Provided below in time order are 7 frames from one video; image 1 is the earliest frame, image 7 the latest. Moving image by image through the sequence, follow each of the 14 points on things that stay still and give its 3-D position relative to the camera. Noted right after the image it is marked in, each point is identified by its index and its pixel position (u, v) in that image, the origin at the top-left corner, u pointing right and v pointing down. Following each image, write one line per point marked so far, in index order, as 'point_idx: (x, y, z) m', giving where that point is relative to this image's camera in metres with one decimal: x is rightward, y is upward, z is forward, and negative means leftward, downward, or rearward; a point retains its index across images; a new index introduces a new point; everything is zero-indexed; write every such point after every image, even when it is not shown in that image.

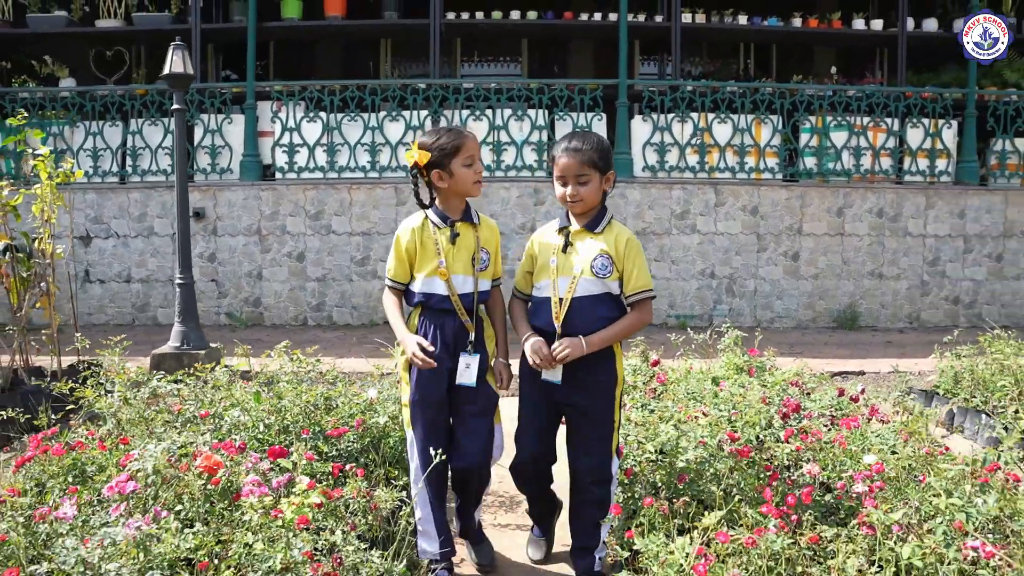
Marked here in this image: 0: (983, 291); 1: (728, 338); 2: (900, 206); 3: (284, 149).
0: (+4.4, 0.0, +8.1) m
1: (+1.2, -0.3, +5.0) m
2: (+3.5, +0.7, +8.0) m
3: (-2.0, +1.2, +7.8) m
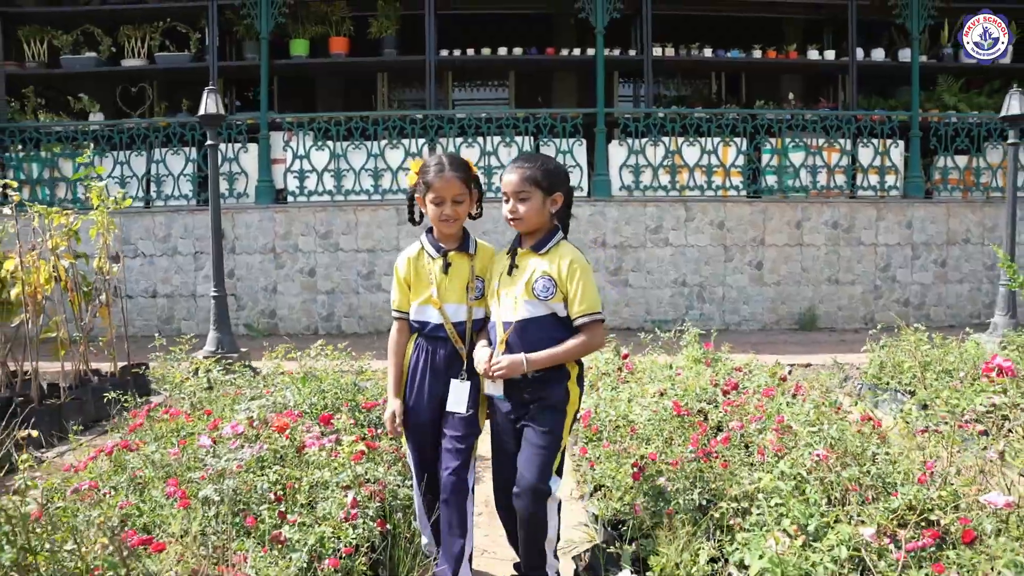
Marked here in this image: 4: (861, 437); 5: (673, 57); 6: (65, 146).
0: (+4.3, -0.1, +8.9) m
1: (+1.1, -0.3, +5.8) m
2: (+3.4, +0.7, +8.8) m
3: (-2.1, +1.1, +8.6) m
4: (+1.2, -0.5, +3.0) m
5: (+1.7, +2.4, +9.3) m
6: (-4.4, +1.4, +8.7) m
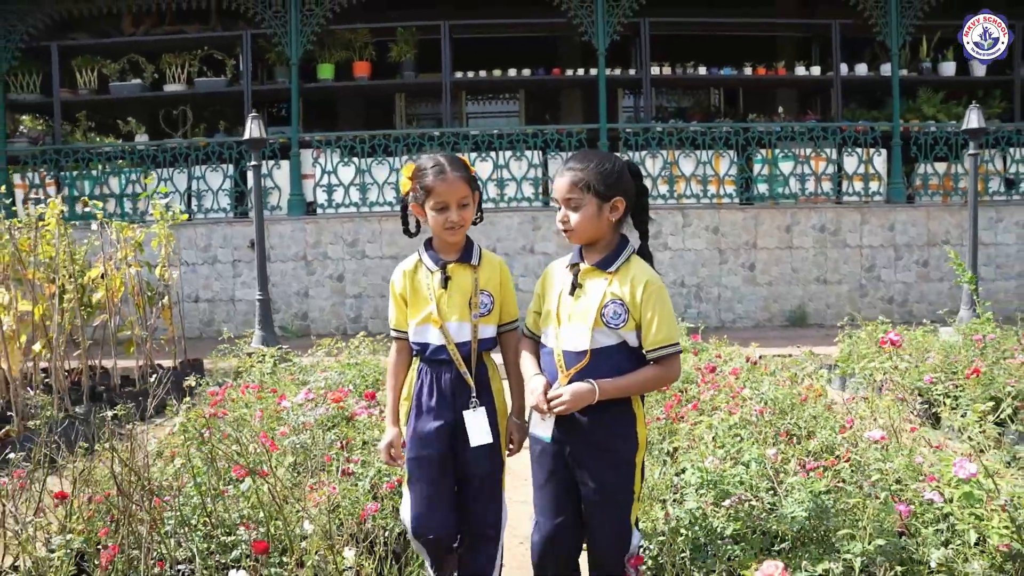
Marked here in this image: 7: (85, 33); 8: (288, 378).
0: (+4.4, 0.0, +9.7) m
1: (+1.2, -0.3, +6.6) m
2: (+3.5, +0.7, +9.6) m
3: (-2.0, +1.1, +9.4) m
4: (+1.2, -0.5, +3.7) m
5: (+1.8, +2.4, +10.0) m
6: (-4.3, +1.3, +9.6) m
7: (-4.9, +2.9, +10.2) m
8: (-1.2, -0.5, +4.6) m
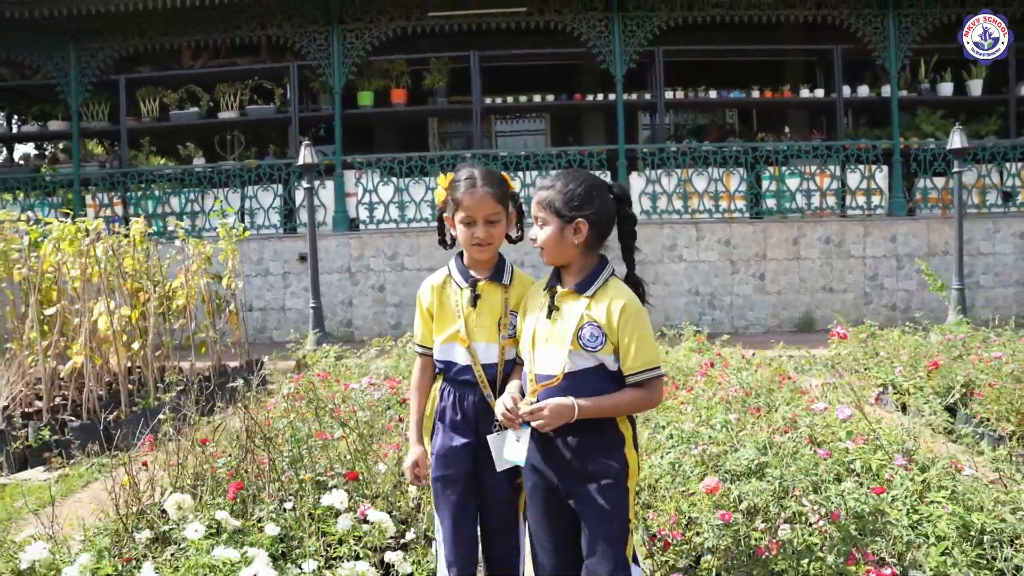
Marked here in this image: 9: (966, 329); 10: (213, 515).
0: (+4.7, -0.1, +10.3) m
1: (+1.4, -0.4, +7.3) m
2: (+3.8, +0.6, +10.3) m
3: (-1.7, +0.9, +10.3) m
4: (+1.3, -0.5, +4.5) m
5: (+2.1, +2.3, +10.8) m
6: (-4.0, +1.2, +10.5) m
7: (-4.6, +2.8, +11.2) m
8: (-1.0, -0.5, +5.4) m
9: (+3.2, -0.3, +6.3) m
10: (-0.9, -0.7, +2.7) m
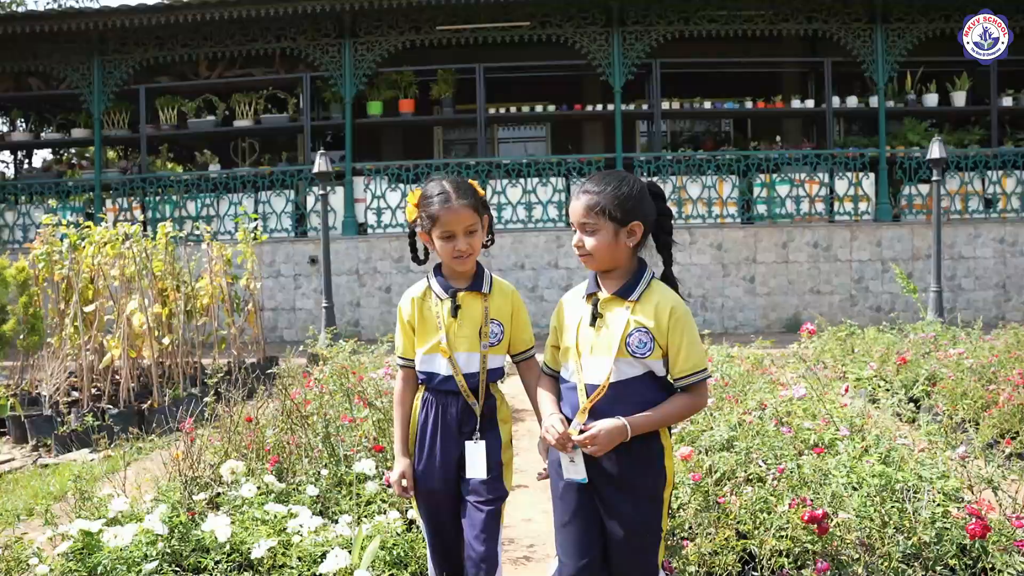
0: (+4.7, -0.1, +10.8) m
1: (+1.5, -0.4, +7.8) m
2: (+3.9, +0.6, +10.7) m
3: (-1.7, +0.9, +10.7) m
4: (+1.3, -0.5, +4.9) m
5: (+2.1, +2.3, +11.3) m
6: (-4.0, +1.2, +11.0) m
7: (-4.6, +2.8, +11.7) m
8: (-1.0, -0.5, +5.9) m
9: (+3.3, -0.3, +6.8) m
10: (-0.9, -0.7, +3.2) m
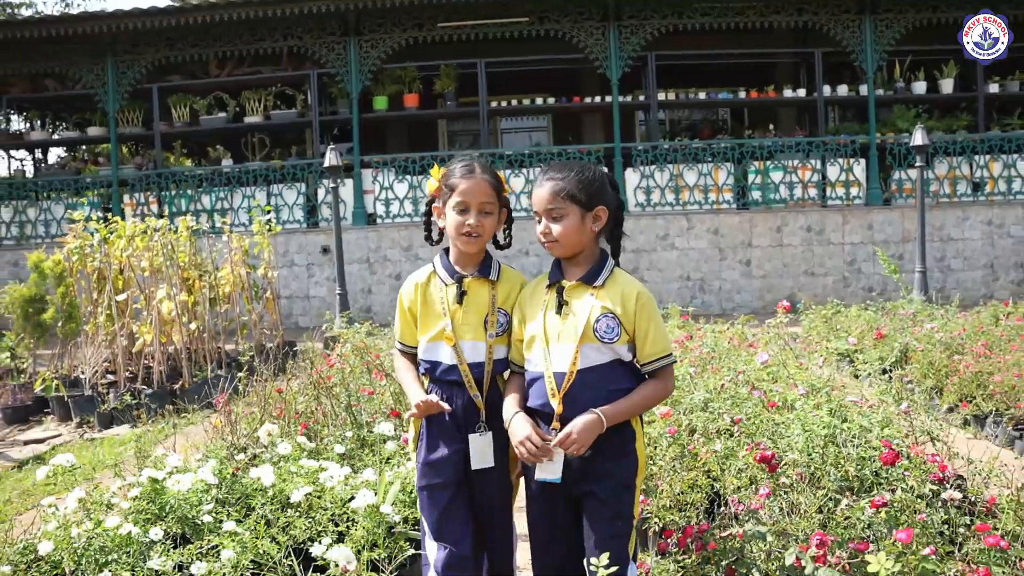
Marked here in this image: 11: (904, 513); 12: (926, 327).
0: (+4.8, +0.1, +11.2) m
1: (+1.5, -0.2, +8.2) m
2: (+3.9, +0.8, +11.1) m
3: (-1.6, +1.1, +11.2) m
4: (+1.3, -0.4, +5.4) m
5: (+2.2, +2.5, +11.7) m
6: (-4.0, +1.3, +11.4) m
7: (-4.6, +2.9, +12.1) m
8: (-1.0, -0.4, +6.3) m
9: (+3.3, -0.1, +7.2) m
10: (-0.9, -0.6, +3.6) m
11: (+1.1, -0.6, +2.4) m
12: (+2.9, -0.3, +6.2) m
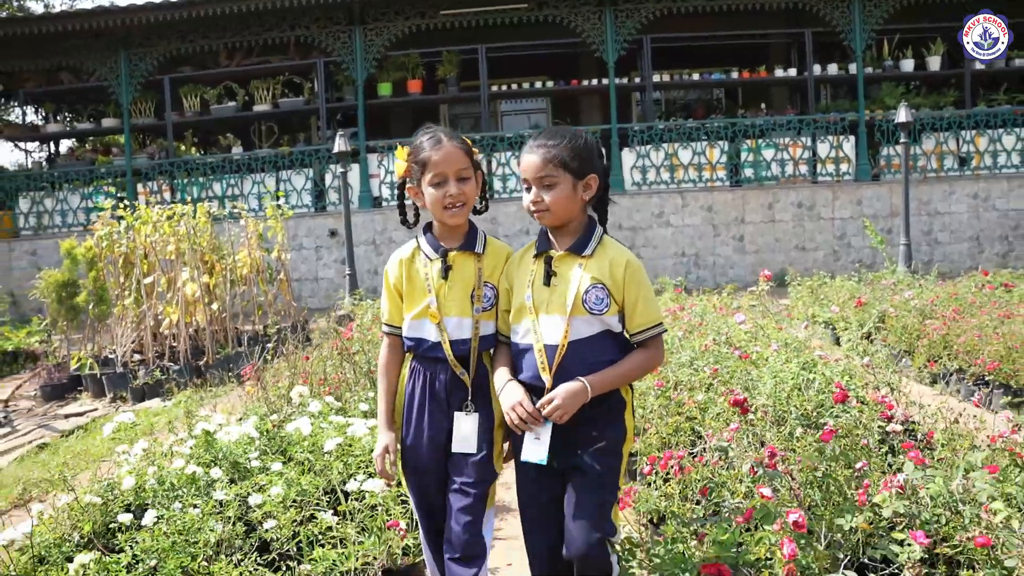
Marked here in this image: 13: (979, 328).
0: (+4.8, +0.4, +11.6) m
1: (+1.5, 0.0, +8.6) m
2: (+3.9, +1.2, +11.5) m
3: (-1.6, +1.3, +11.6) m
4: (+1.4, -0.2, +5.8) m
5: (+2.2, +2.8, +12.0) m
6: (-3.9, +1.5, +11.8) m
7: (-4.6, +3.1, +12.5) m
8: (-0.9, -0.2, +6.8) m
9: (+3.3, +0.1, +7.6) m
10: (-0.9, -0.5, +4.1) m
11: (+1.1, -0.5, +2.9) m
12: (+2.9, 0.0, +6.6) m
13: (+2.8, -0.2, +5.3) m
